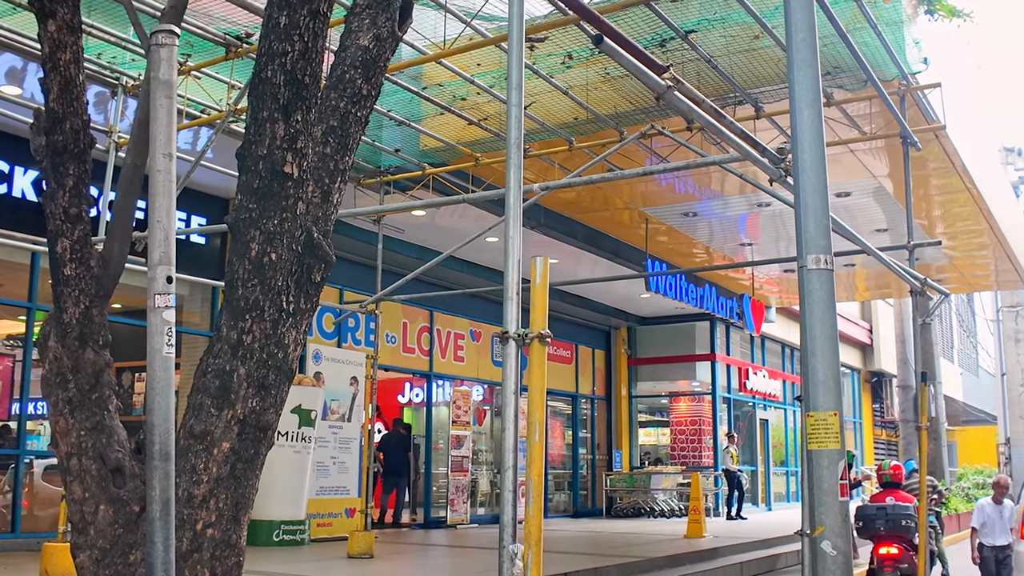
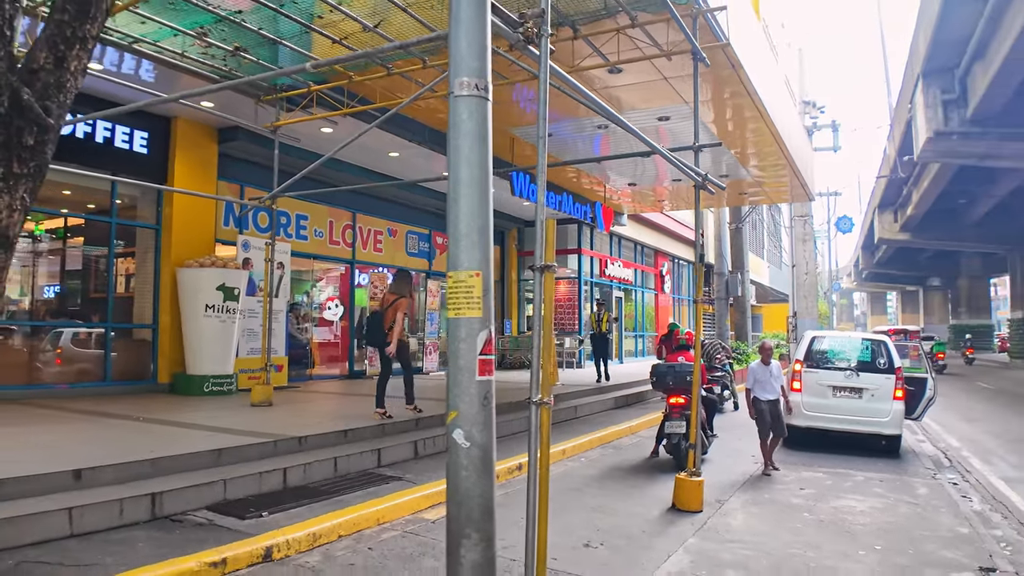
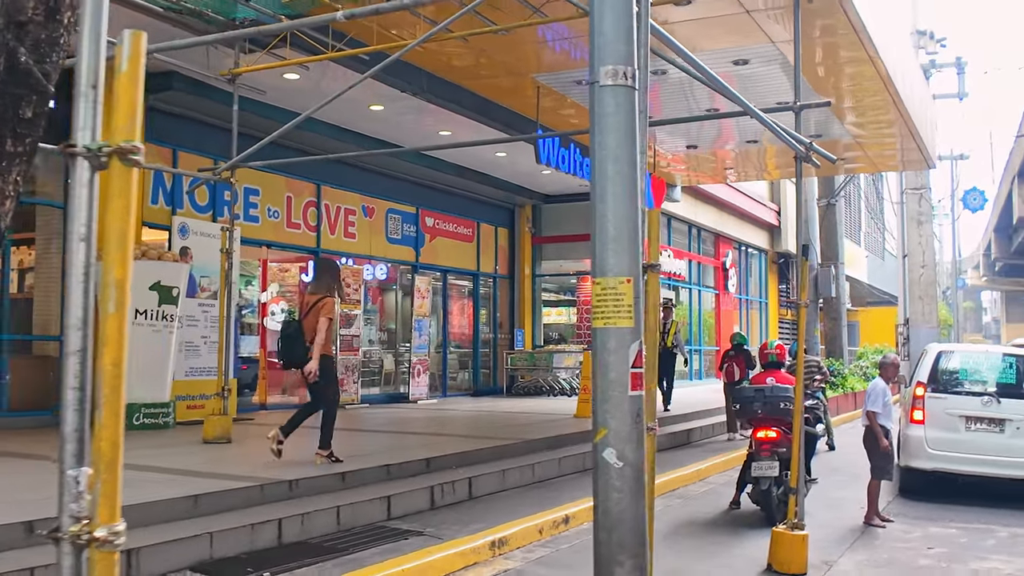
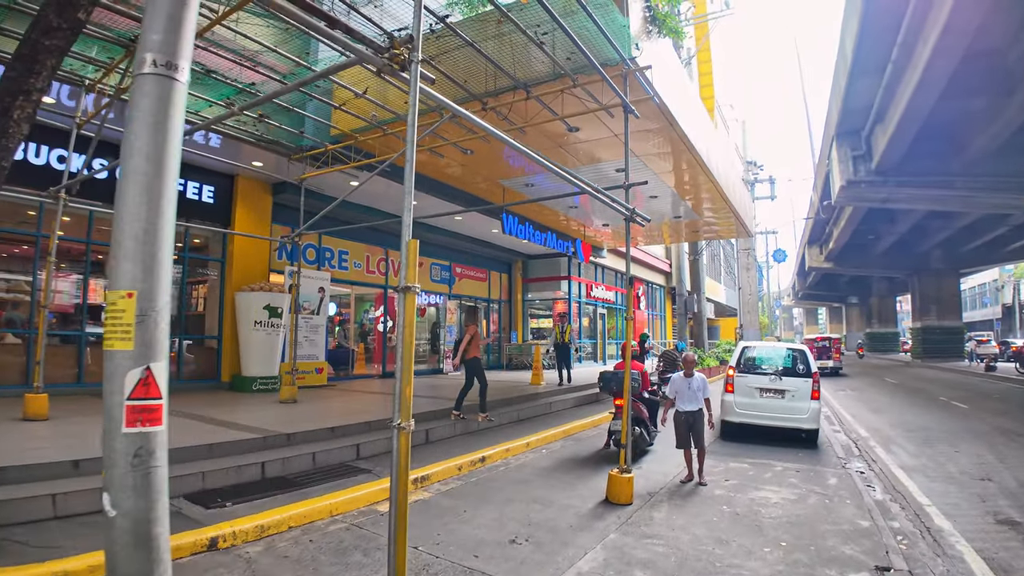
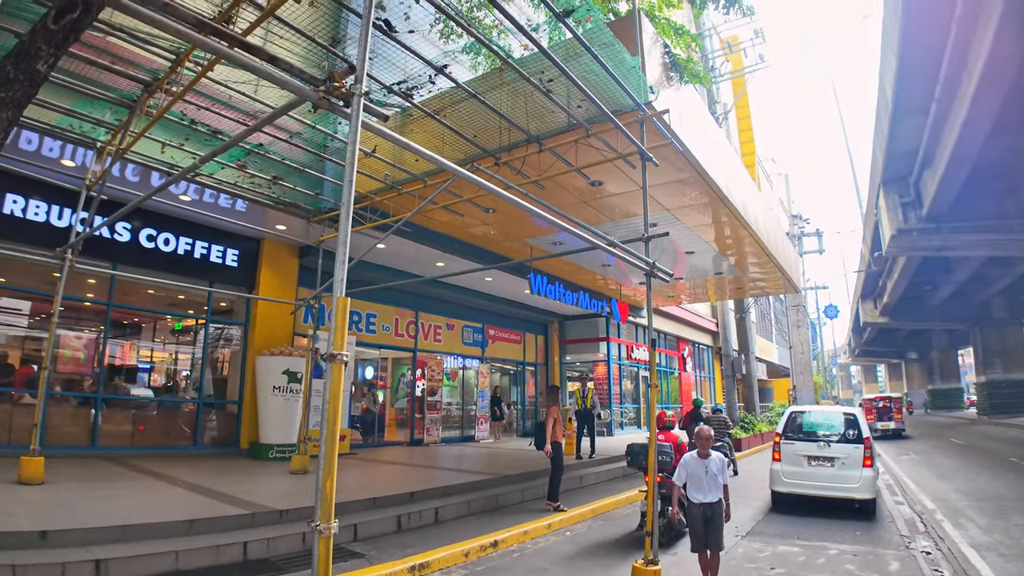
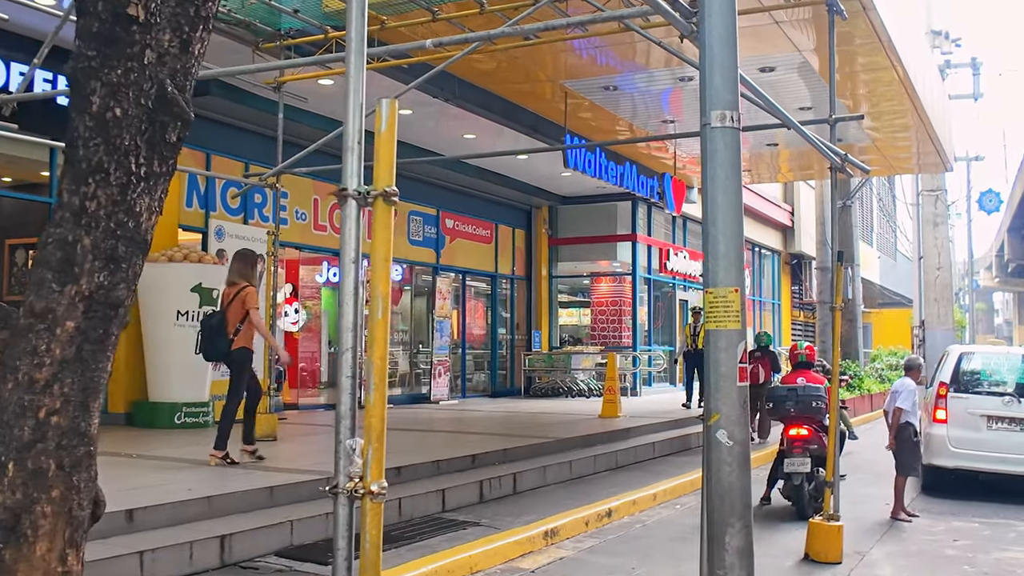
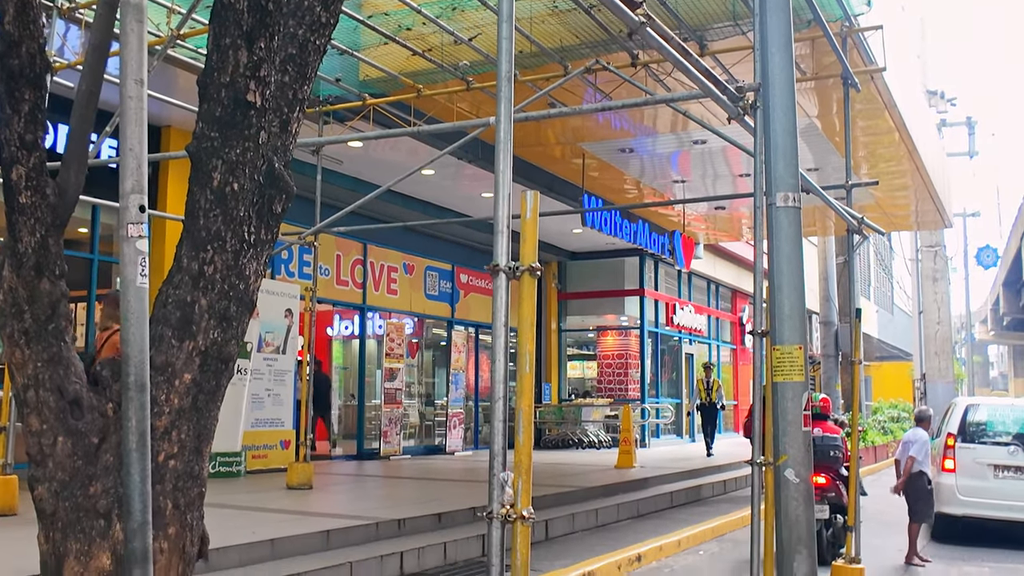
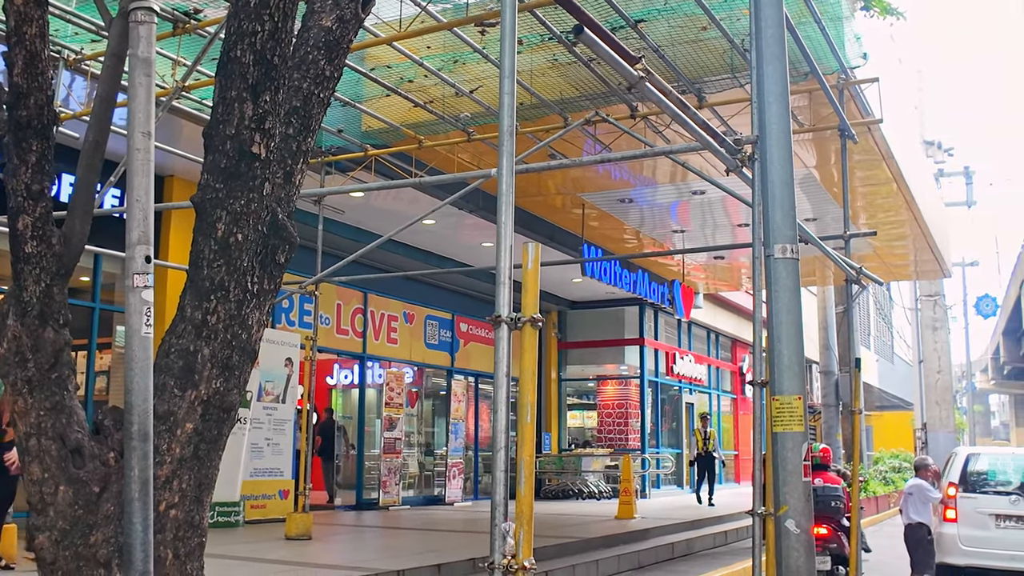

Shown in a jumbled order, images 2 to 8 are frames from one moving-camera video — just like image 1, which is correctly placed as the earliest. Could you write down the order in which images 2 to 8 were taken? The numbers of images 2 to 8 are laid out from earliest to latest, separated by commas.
8, 7, 6, 3, 2, 4, 5
